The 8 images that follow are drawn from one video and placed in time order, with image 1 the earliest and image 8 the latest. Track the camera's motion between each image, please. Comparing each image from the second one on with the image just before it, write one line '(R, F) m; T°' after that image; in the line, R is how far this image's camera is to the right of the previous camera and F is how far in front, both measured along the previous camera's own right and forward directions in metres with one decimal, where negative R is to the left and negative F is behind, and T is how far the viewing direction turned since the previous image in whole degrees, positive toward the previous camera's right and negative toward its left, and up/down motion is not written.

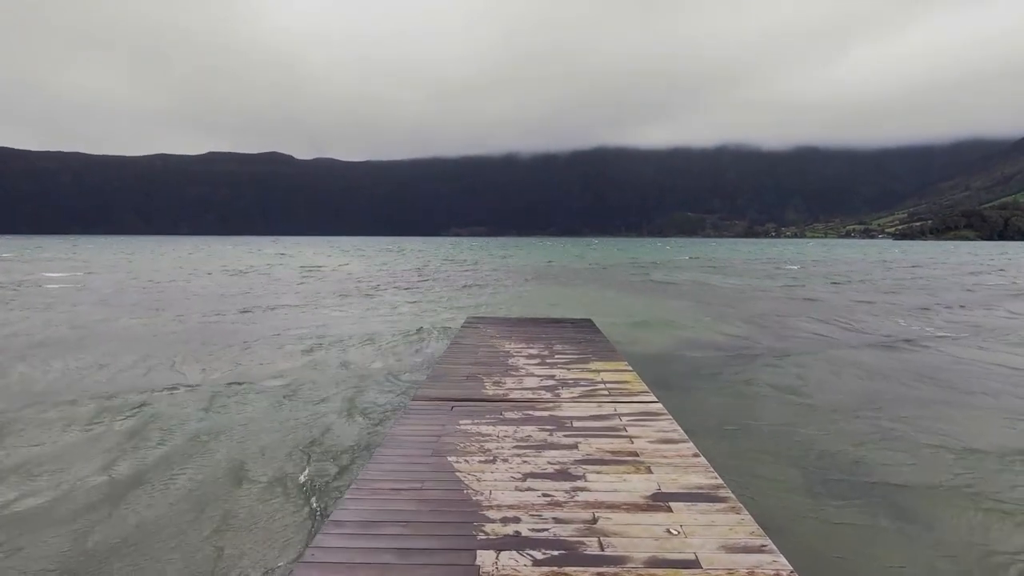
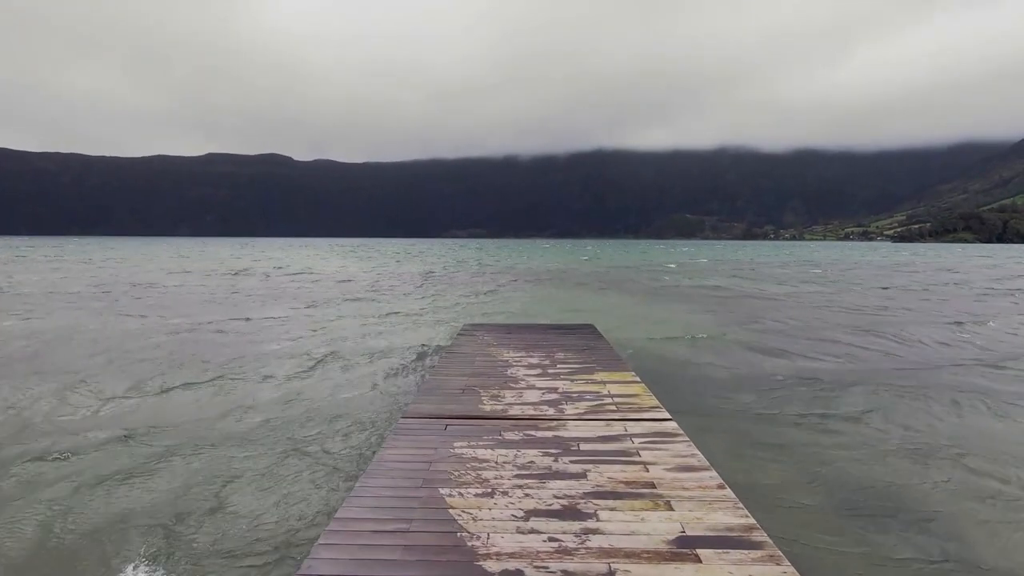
(0.0, +0.7) m; 0°
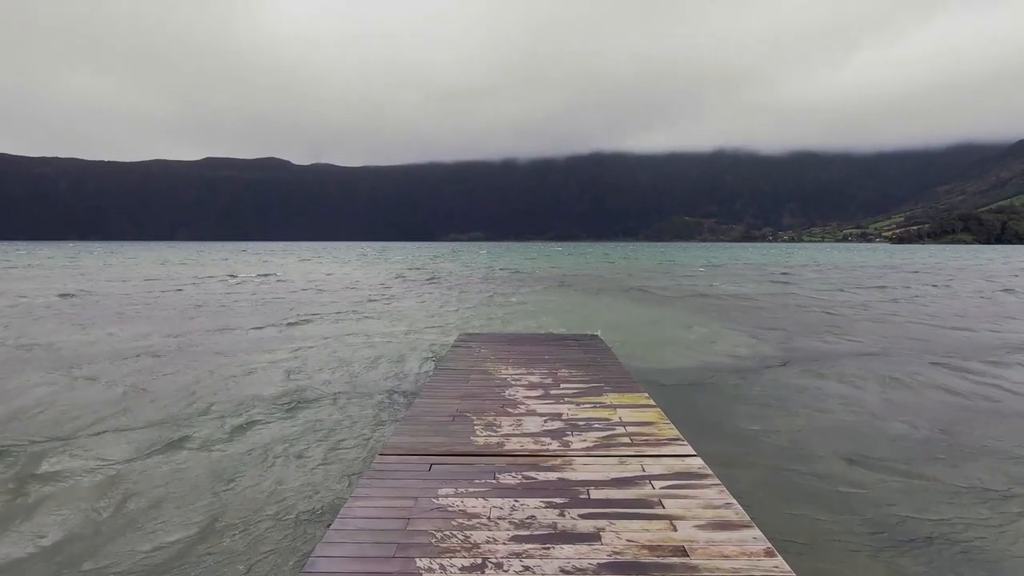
(0.0, +1.0) m; 0°
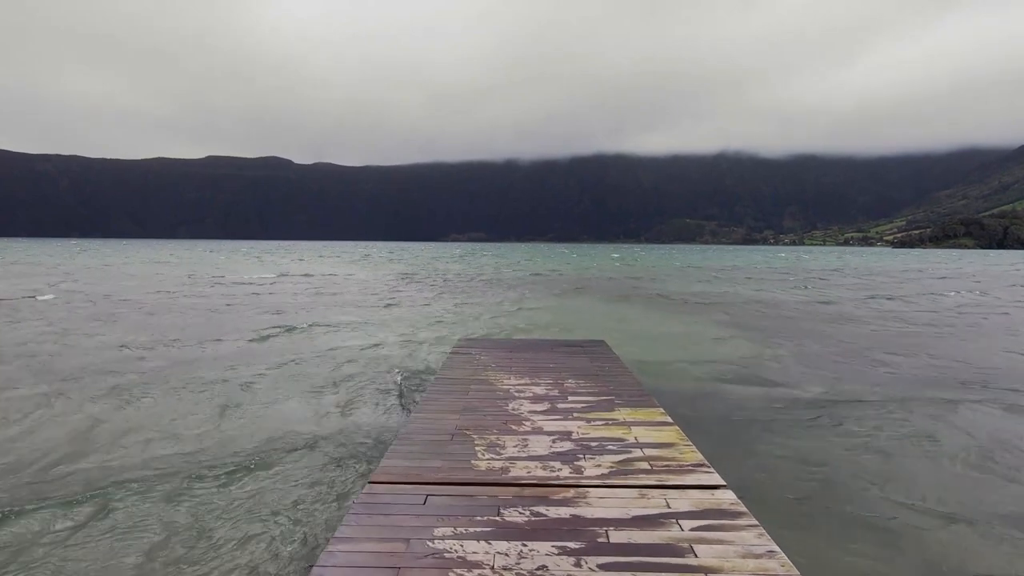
(-0.1, +0.7) m; 0°
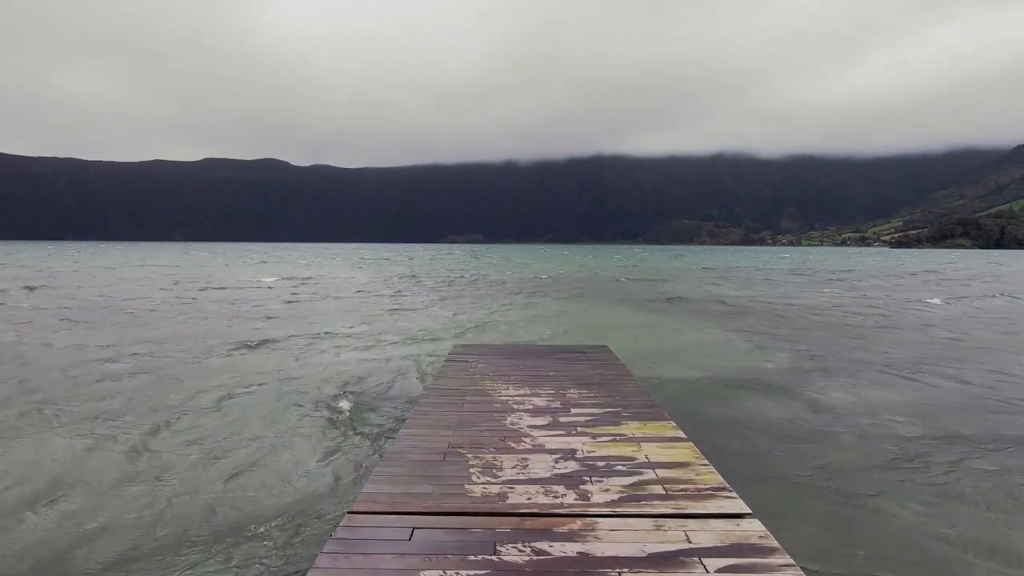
(0.0, +0.6) m; 0°
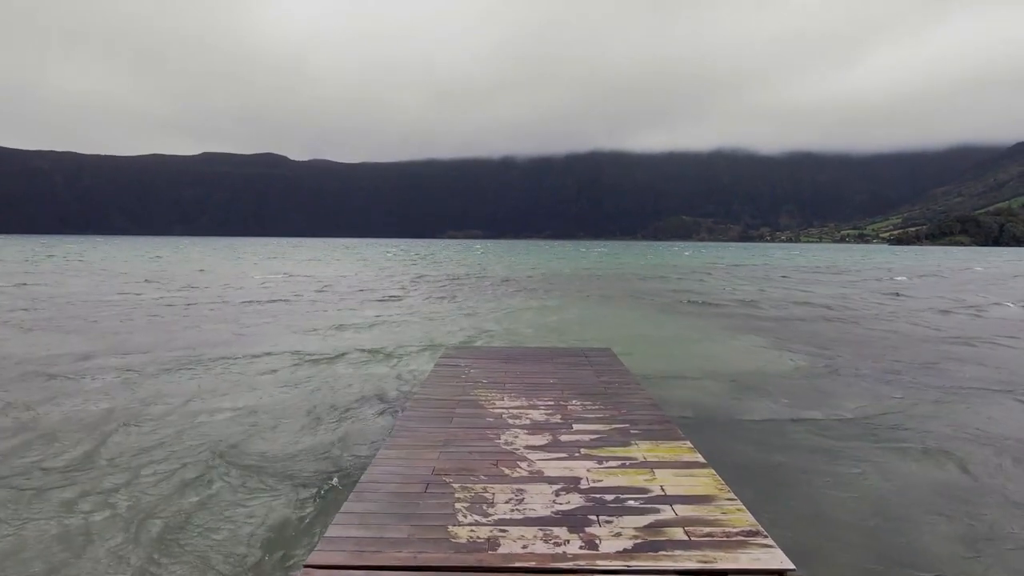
(0.0, +0.9) m; 0°
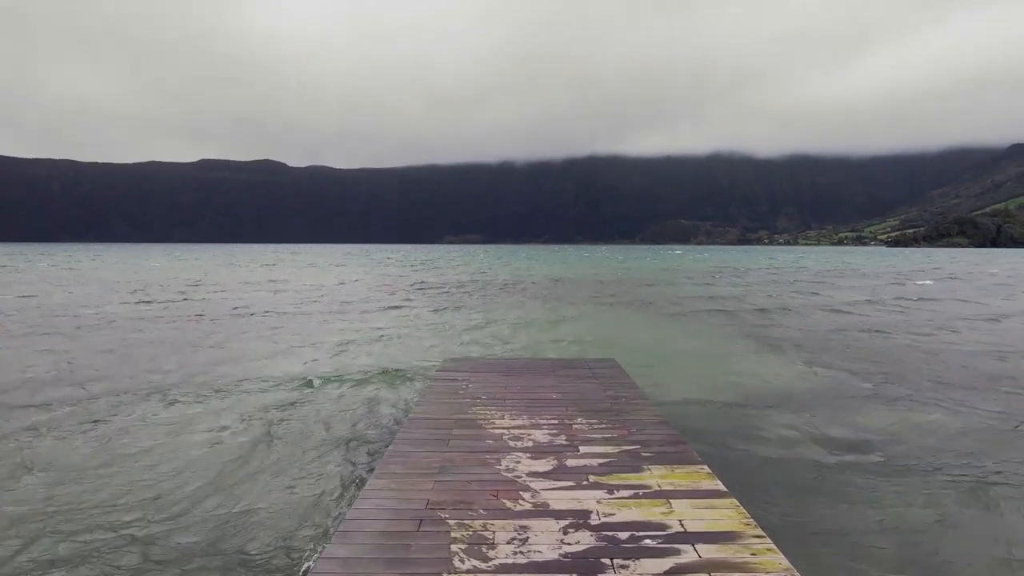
(0.0, +0.5) m; 0°
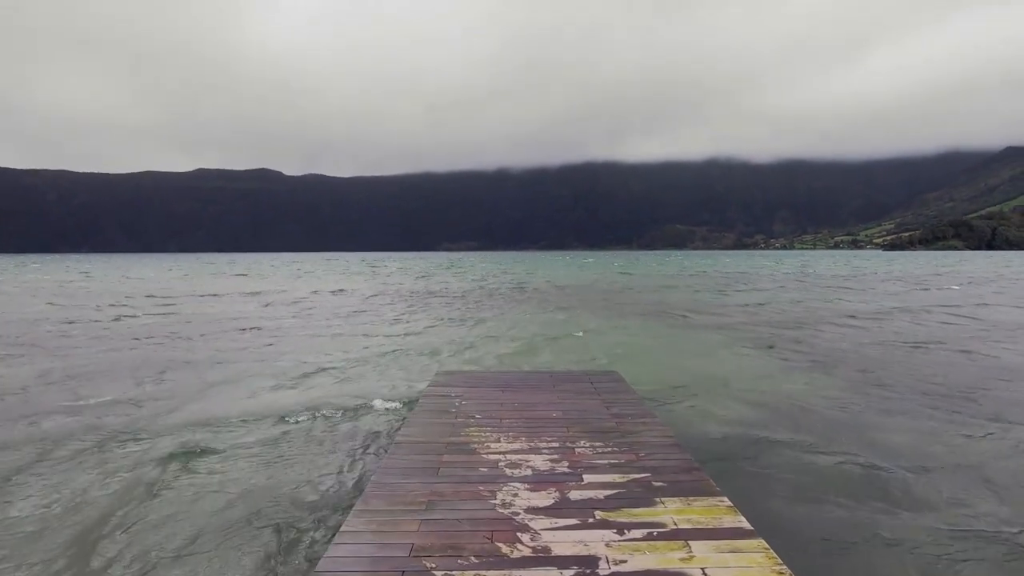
(0.0, +0.6) m; 0°
